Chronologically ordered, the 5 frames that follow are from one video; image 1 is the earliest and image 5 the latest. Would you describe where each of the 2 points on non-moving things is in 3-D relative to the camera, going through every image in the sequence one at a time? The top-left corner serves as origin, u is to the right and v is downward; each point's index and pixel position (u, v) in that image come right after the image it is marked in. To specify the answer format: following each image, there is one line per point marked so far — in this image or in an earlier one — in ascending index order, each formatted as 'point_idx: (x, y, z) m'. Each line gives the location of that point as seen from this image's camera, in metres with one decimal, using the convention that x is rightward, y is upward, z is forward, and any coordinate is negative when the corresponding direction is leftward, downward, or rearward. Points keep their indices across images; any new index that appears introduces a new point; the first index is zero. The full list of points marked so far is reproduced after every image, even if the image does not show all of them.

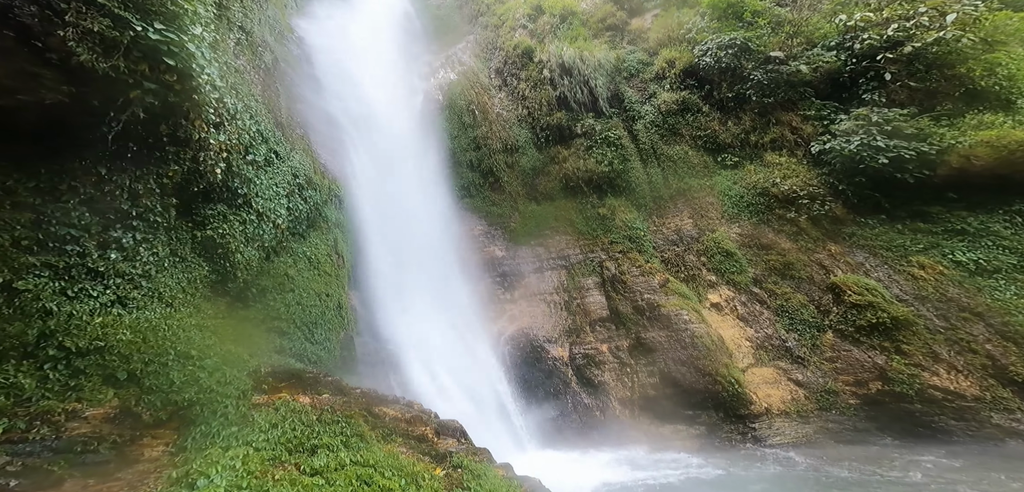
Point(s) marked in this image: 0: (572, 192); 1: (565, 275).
0: (+1.7, +1.3, +11.1) m
1: (+1.5, -0.6, +10.3) m
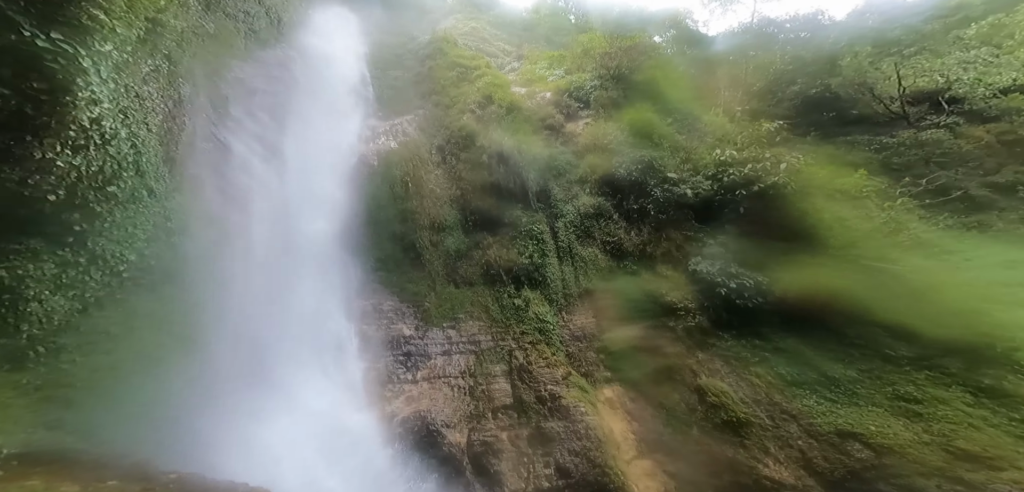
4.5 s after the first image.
0: (-0.6, -0.8, +10.9) m
1: (-1.0, -2.5, +9.8) m
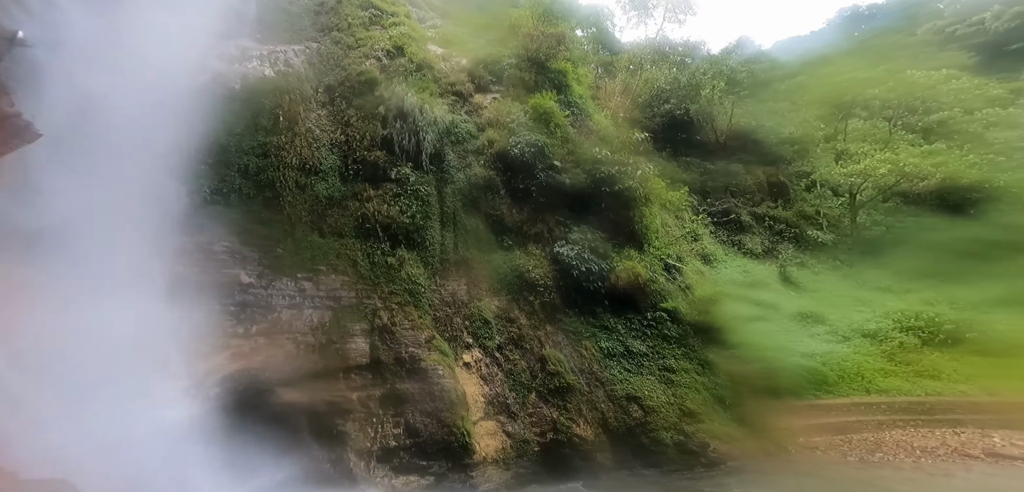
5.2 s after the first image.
0: (-3.4, +0.3, +10.7) m
1: (-3.8, -1.4, +9.6) m
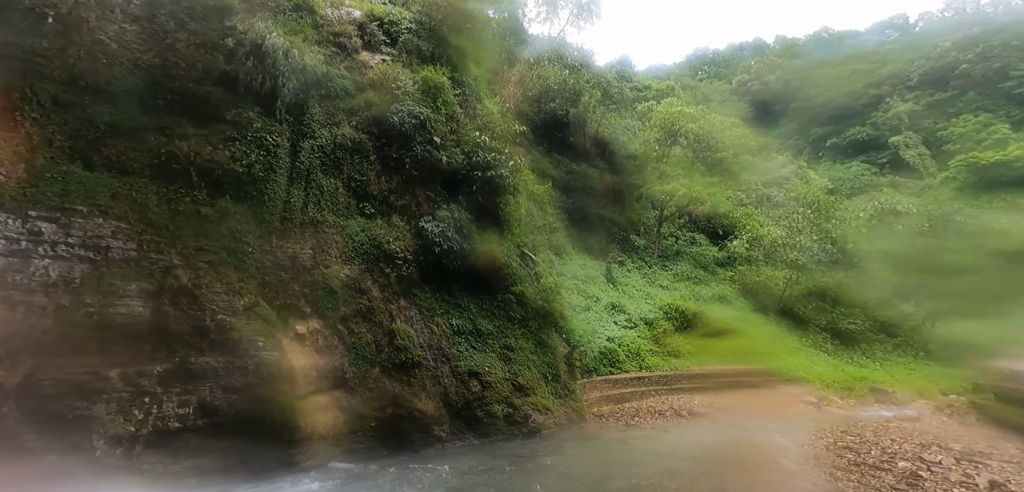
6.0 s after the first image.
0: (-6.1, +1.4, +9.5) m
1: (-6.5, -0.3, +8.4) m
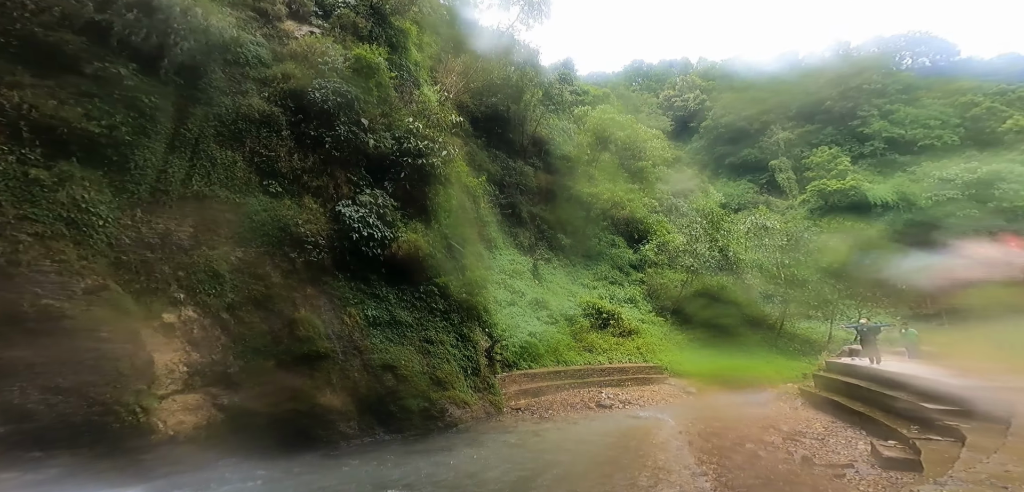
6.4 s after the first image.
0: (-7.3, +1.8, +8.6) m
1: (-7.7, +0.1, +7.4) m
